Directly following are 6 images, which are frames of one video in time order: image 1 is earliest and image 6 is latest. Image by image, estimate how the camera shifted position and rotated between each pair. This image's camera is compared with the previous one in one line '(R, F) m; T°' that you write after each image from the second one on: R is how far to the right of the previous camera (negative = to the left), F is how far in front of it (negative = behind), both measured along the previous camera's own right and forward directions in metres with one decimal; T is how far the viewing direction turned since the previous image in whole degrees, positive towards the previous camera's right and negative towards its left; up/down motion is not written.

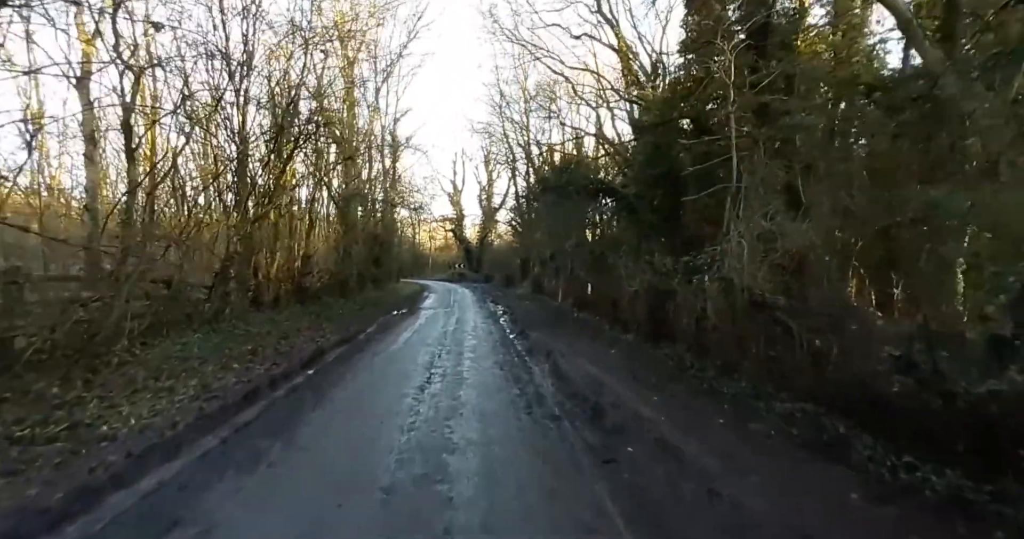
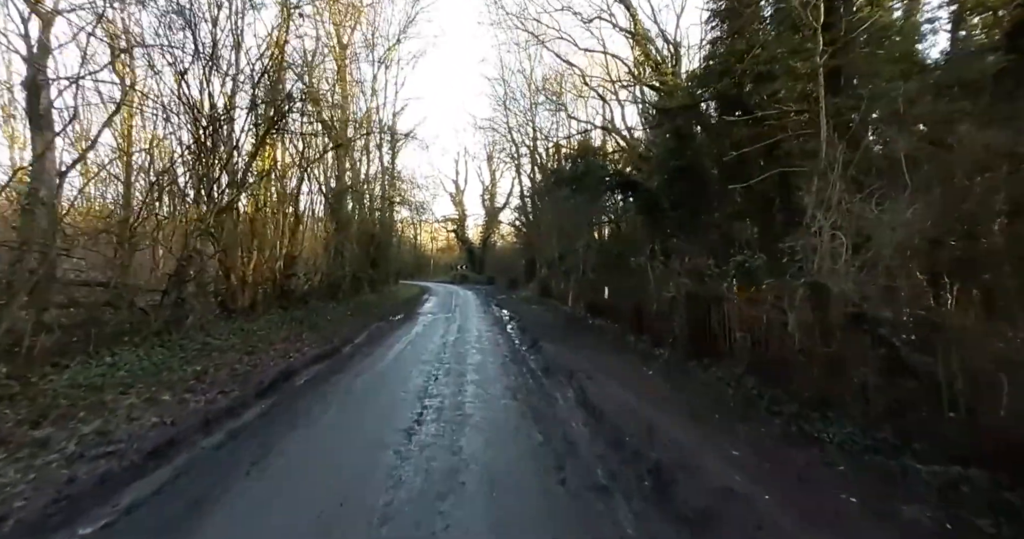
(-0.2, +1.9) m; 0°
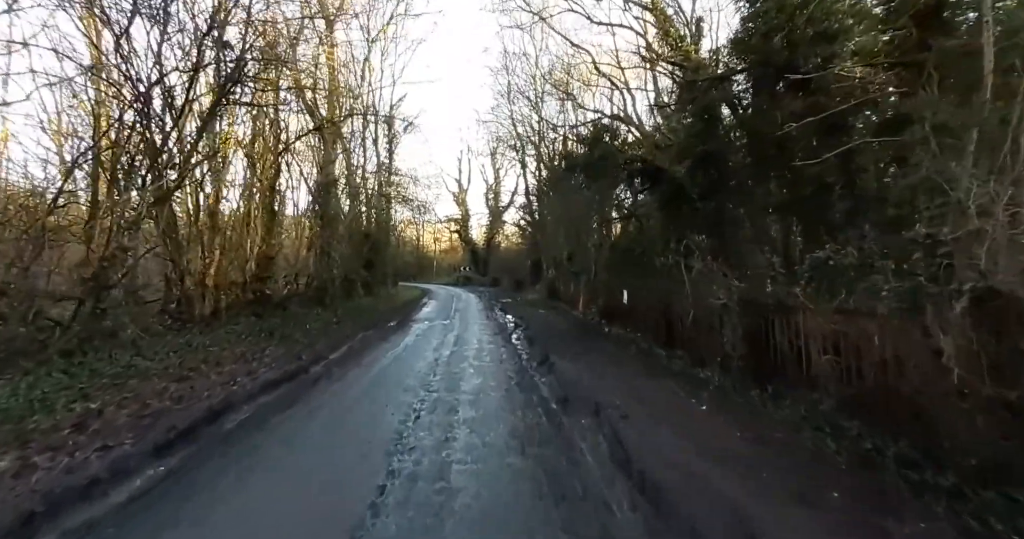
(0.0, +2.0) m; -1°
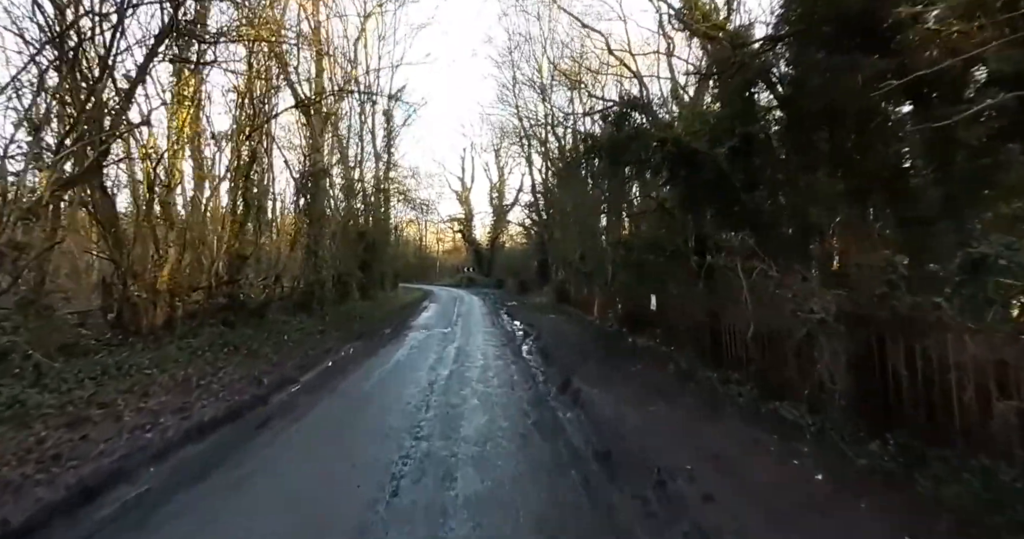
(-0.2, +1.9) m; -1°
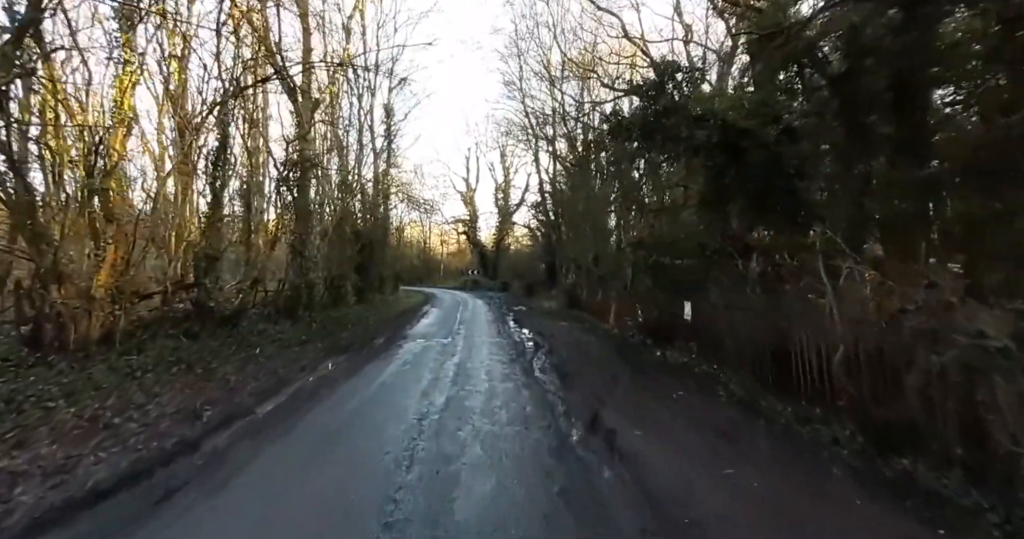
(-0.1, +1.8) m; -1°
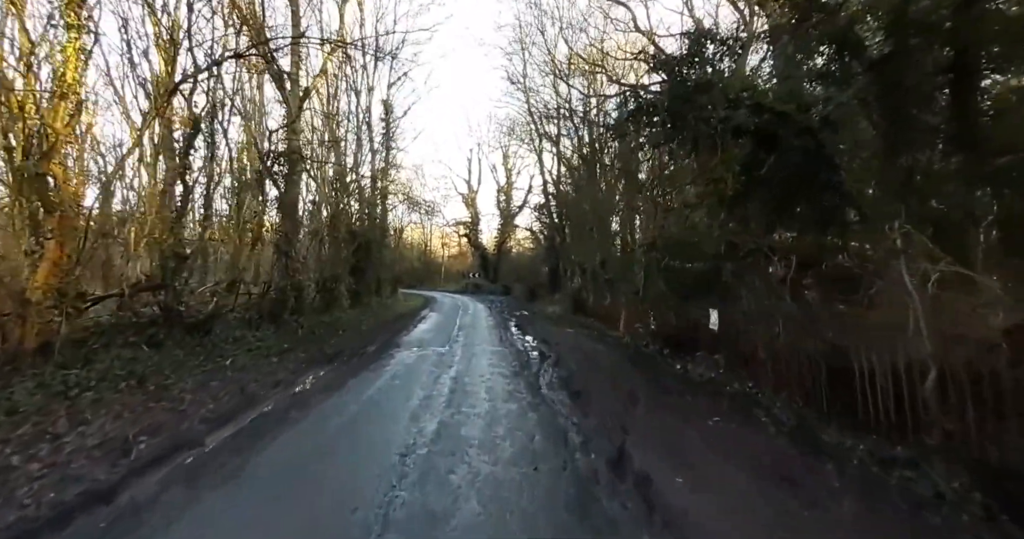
(-0.1, +1.2) m; 0°
